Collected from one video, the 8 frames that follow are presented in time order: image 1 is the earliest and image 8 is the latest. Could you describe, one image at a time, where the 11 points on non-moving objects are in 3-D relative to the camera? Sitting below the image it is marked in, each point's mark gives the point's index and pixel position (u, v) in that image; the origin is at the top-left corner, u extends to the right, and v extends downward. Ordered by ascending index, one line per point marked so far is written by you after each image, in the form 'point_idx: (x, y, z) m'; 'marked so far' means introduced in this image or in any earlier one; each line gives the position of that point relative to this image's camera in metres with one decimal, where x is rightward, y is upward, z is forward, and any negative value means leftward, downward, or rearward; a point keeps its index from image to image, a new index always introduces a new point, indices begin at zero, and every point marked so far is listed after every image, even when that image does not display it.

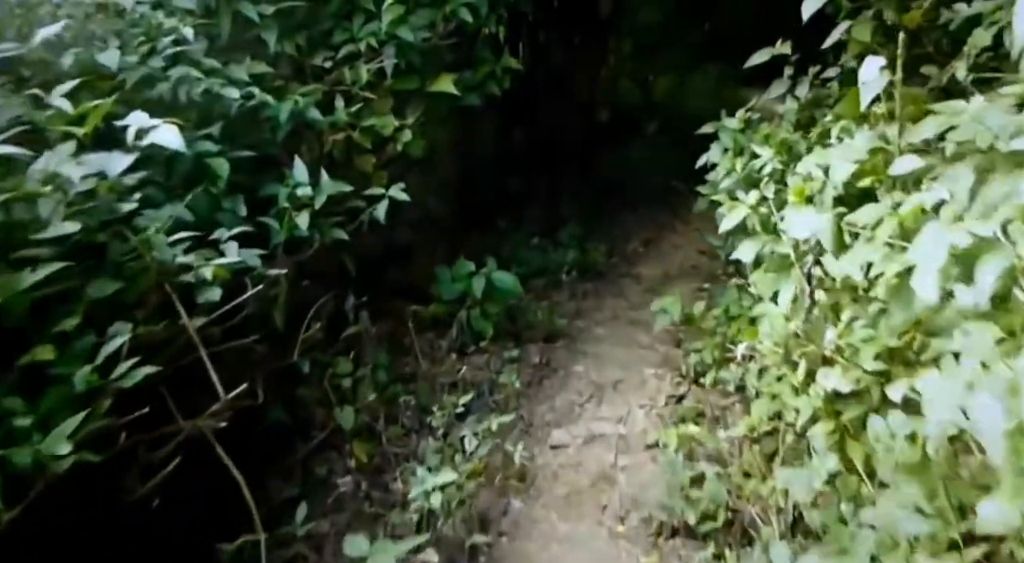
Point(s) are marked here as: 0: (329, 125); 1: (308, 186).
0: (-0.7, +0.6, +2.6) m
1: (-0.7, +0.3, +2.3) m
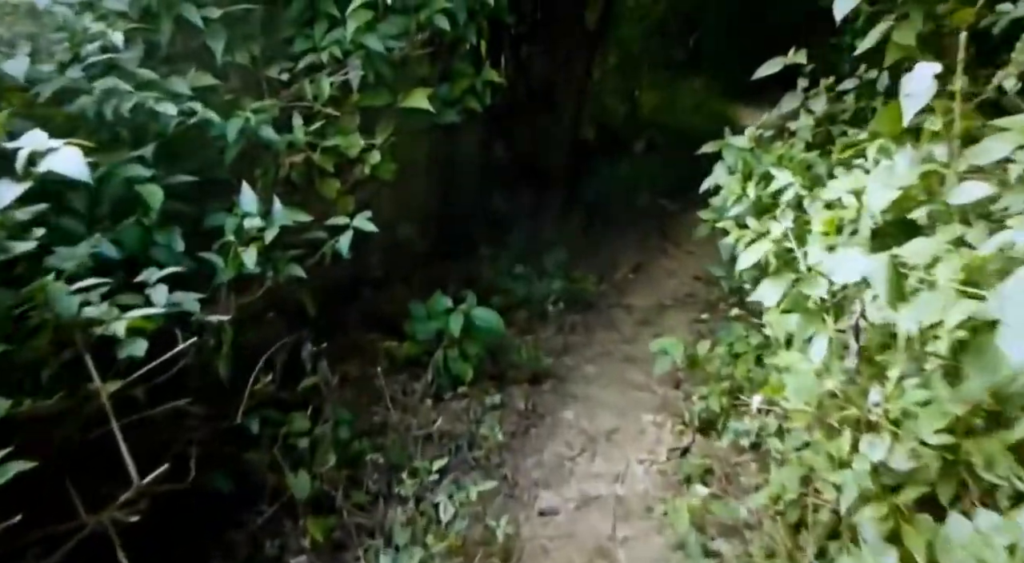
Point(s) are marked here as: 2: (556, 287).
0: (-0.8, +0.5, +2.3) m
1: (-0.8, +0.2, +2.0) m
2: (+0.3, 0.0, +3.9) m
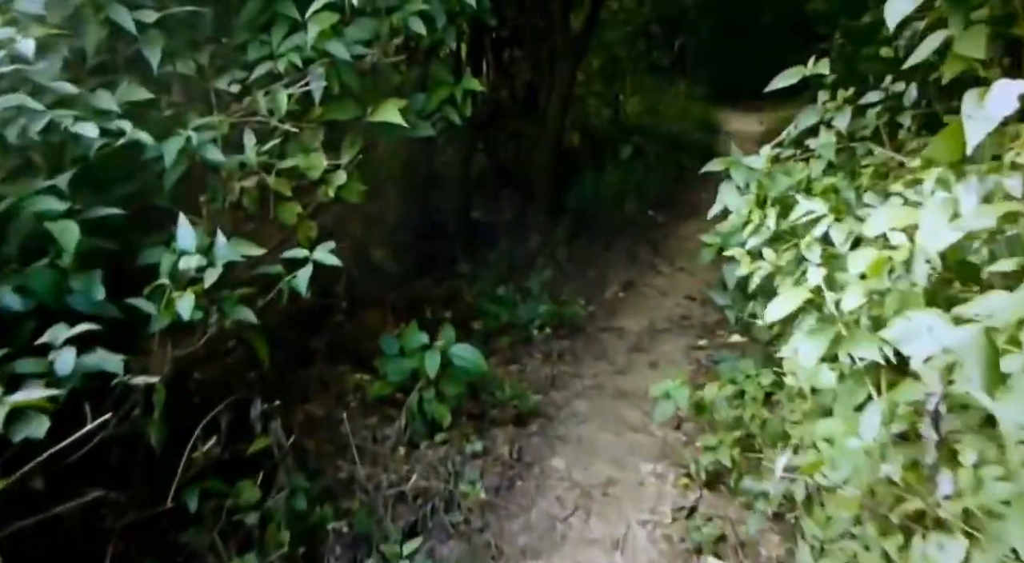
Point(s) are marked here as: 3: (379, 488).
0: (-0.8, +0.3, +2.0) m
1: (-0.8, +0.1, +1.7) m
2: (+0.2, -0.2, +3.6) m
3: (-0.4, -0.7, +2.2) m
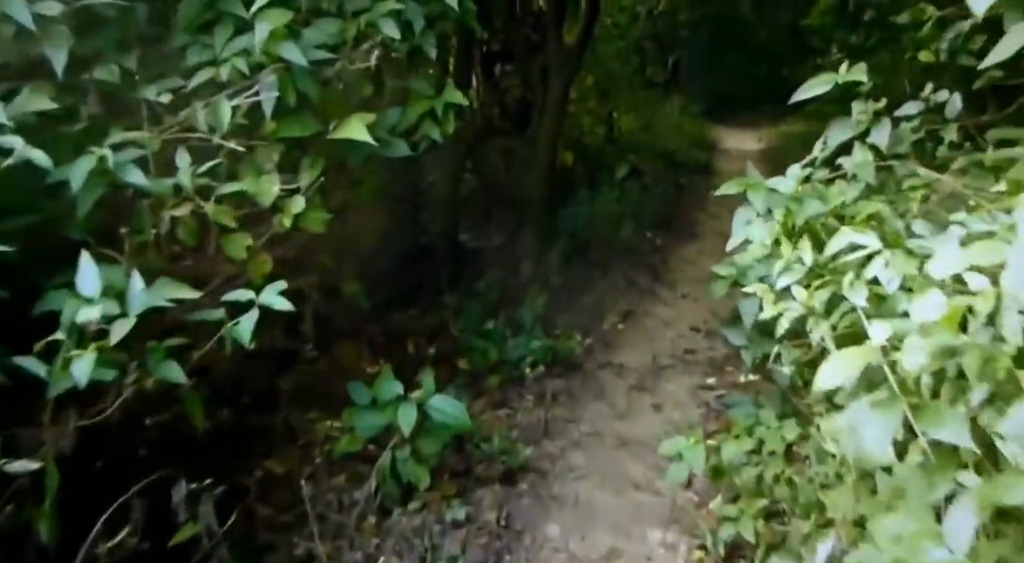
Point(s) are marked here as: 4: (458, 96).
0: (-0.9, +0.2, +1.7) m
1: (-0.8, 0.0, +1.4) m
2: (+0.1, -0.3, +3.3) m
3: (-0.5, -0.8, +1.9) m
4: (-0.2, +0.7, +2.4) m
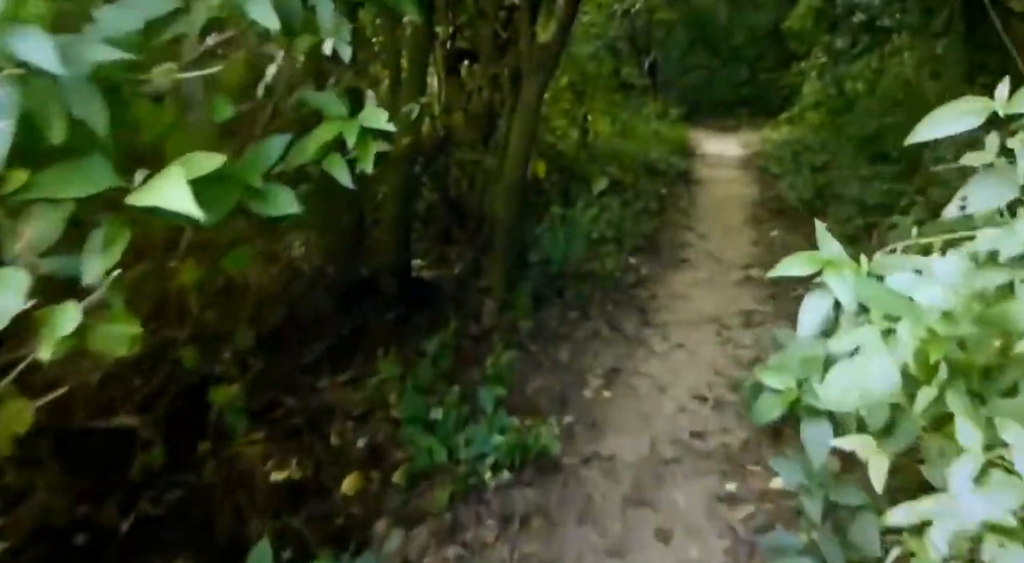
0: (-0.9, -0.1, +0.8) m
1: (-0.9, -0.3, +0.5) m
2: (0.0, -0.6, +2.5) m
3: (-0.6, -1.1, +1.1) m
4: (-0.3, +0.4, +1.6) m
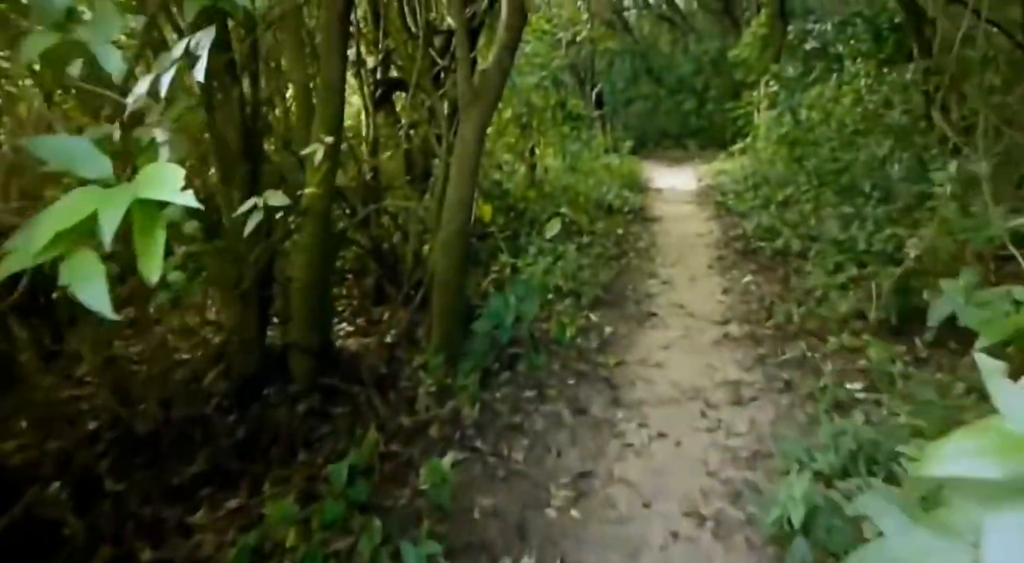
0: (-1.0, -0.3, 0.0) m
1: (-0.9, -0.6, -0.3) m
2: (-0.2, -0.9, +1.7) m
3: (-0.6, -1.3, +0.2) m
4: (-0.5, +0.1, +0.9) m
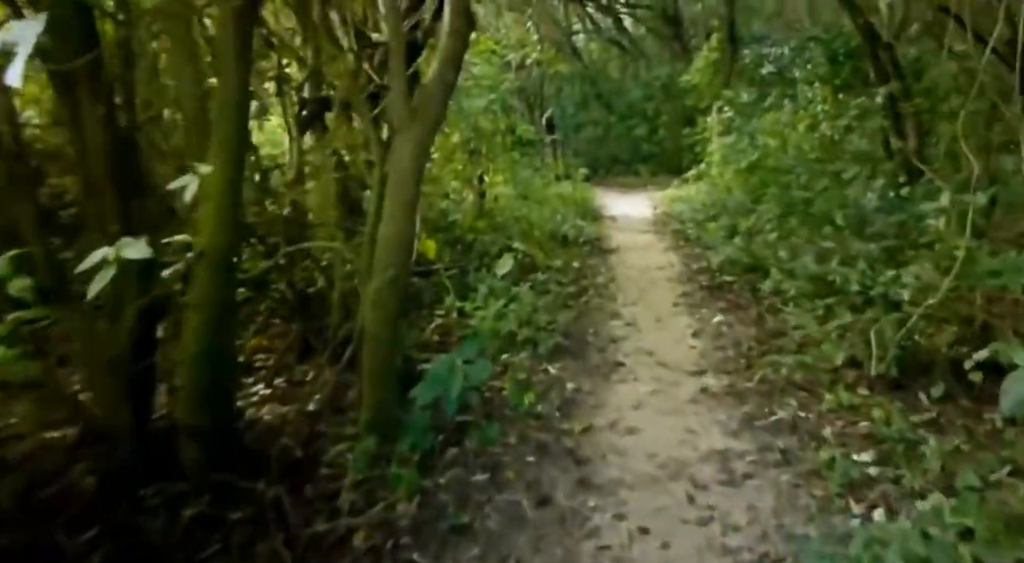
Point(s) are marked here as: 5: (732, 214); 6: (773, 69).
0: (-1.0, -0.4, -0.6) m
1: (-0.9, -0.7, -1.0) m
2: (-0.3, -1.1, +1.1) m
3: (-0.6, -1.5, -0.4) m
4: (-0.5, 0.0, +0.3) m
5: (+2.5, +0.8, +7.6) m
6: (+3.6, +2.9, +9.2) m
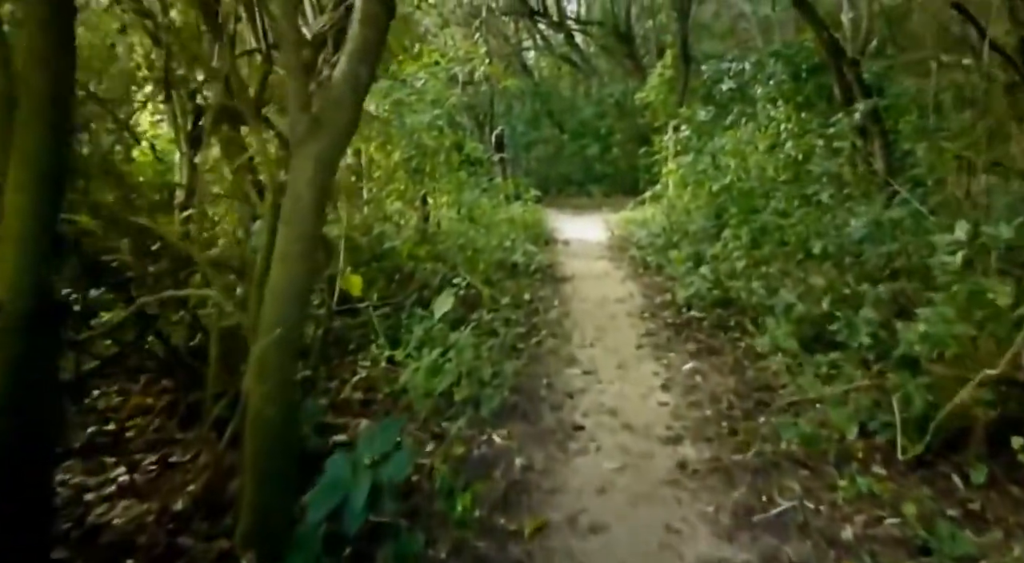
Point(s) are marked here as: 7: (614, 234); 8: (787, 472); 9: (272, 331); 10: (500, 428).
0: (-1.0, -0.6, -1.4) m
1: (-0.8, -0.8, -1.8) m
2: (-0.4, -1.2, +0.3) m
3: (-0.6, -1.6, -1.2) m
4: (-0.5, -0.2, -0.5) m
5: (+1.9, +0.4, +7.1) m
6: (+2.9, +2.5, +8.8) m
7: (+1.5, +0.7, +9.8) m
8: (+1.1, -0.8, +2.7) m
9: (-0.8, -0.2, +2.1) m
10: (-0.1, -0.7, +3.3) m
